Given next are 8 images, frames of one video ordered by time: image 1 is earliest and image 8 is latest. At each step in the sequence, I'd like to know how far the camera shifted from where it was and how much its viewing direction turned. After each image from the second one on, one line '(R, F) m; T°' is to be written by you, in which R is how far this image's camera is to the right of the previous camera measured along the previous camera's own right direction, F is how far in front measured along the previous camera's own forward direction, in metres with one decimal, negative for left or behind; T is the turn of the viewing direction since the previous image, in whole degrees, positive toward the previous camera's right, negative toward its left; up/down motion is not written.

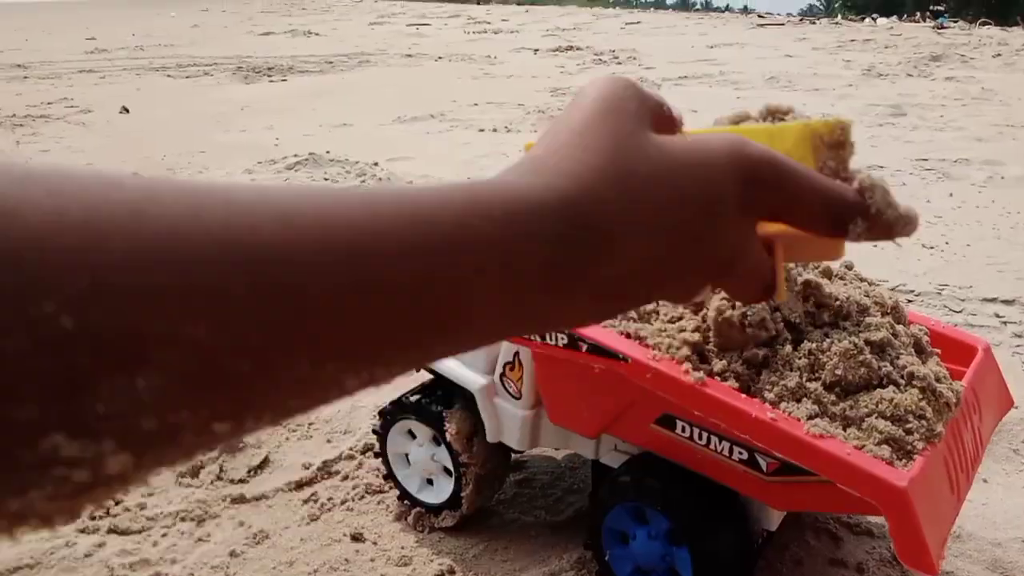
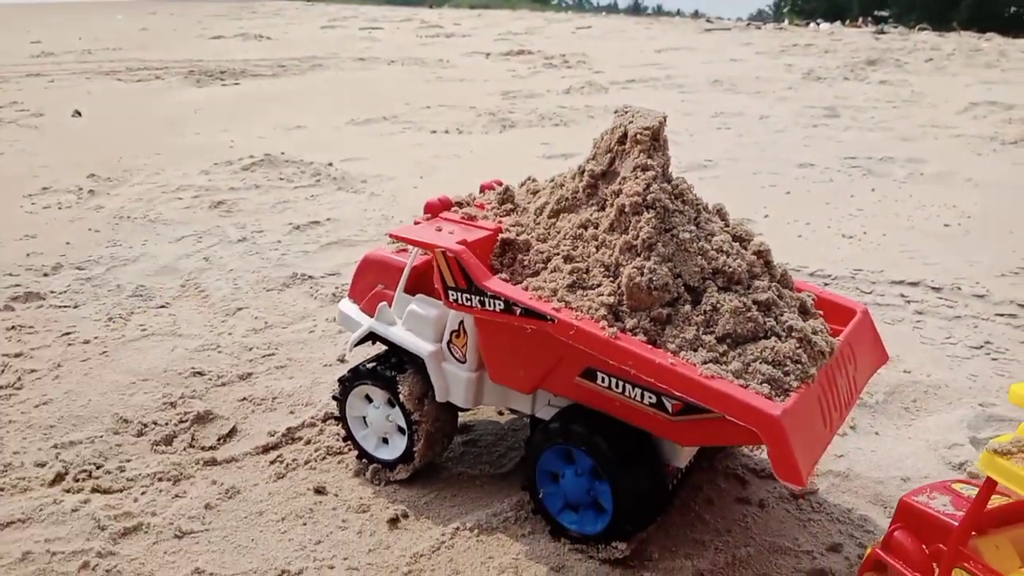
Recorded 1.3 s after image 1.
(0.0, -0.3) m; +3°
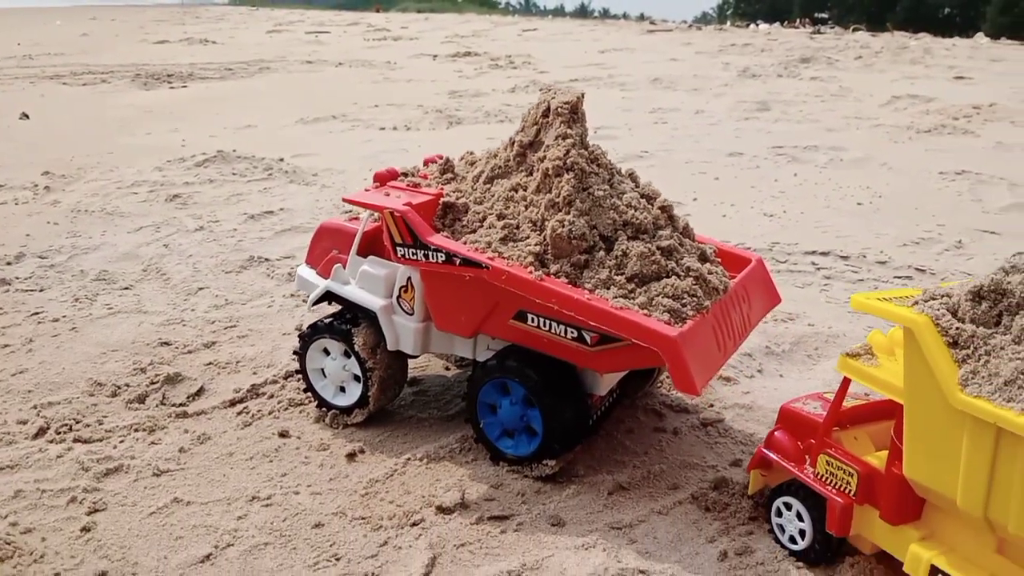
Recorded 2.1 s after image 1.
(0.0, -0.3) m; +3°
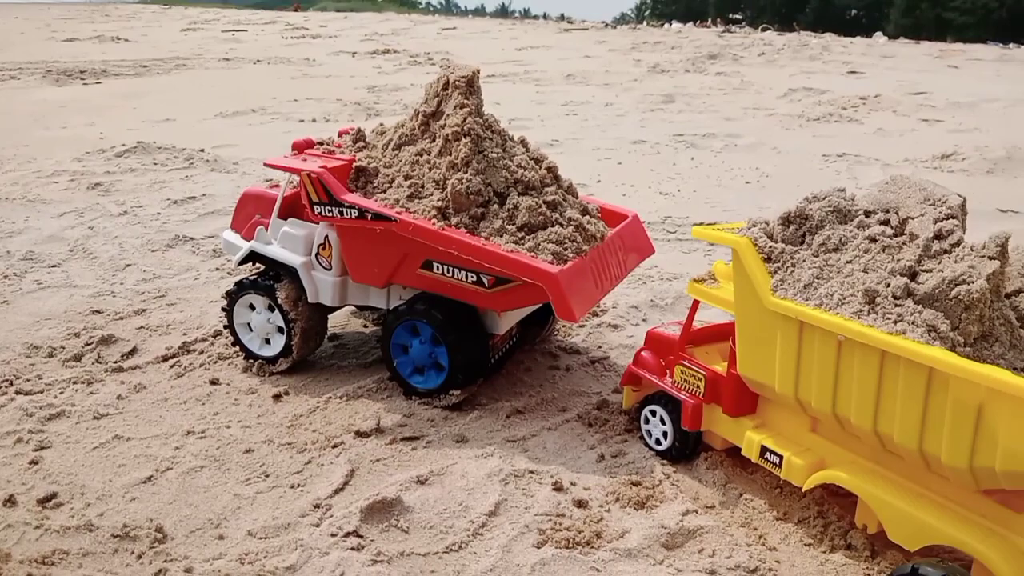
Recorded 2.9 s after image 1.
(+0.1, -0.3) m; +5°
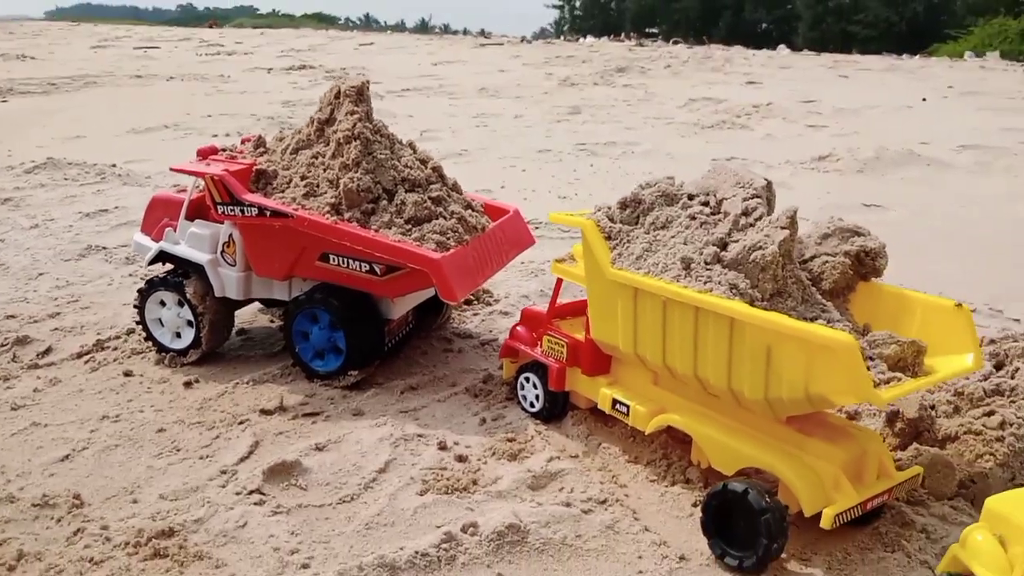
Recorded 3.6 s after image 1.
(+0.1, -0.3) m; +5°
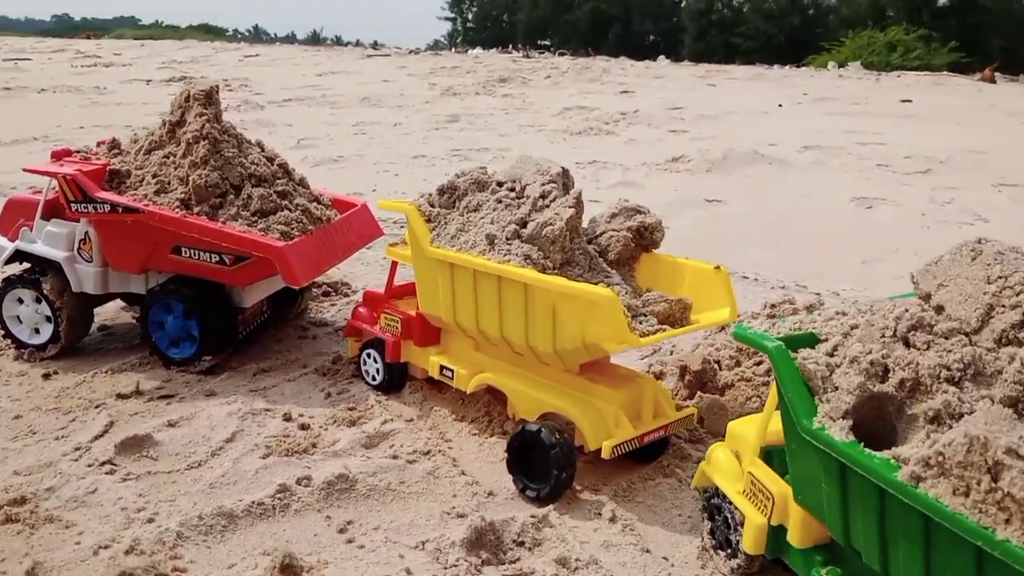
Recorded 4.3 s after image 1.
(+0.2, -0.3) m; +6°
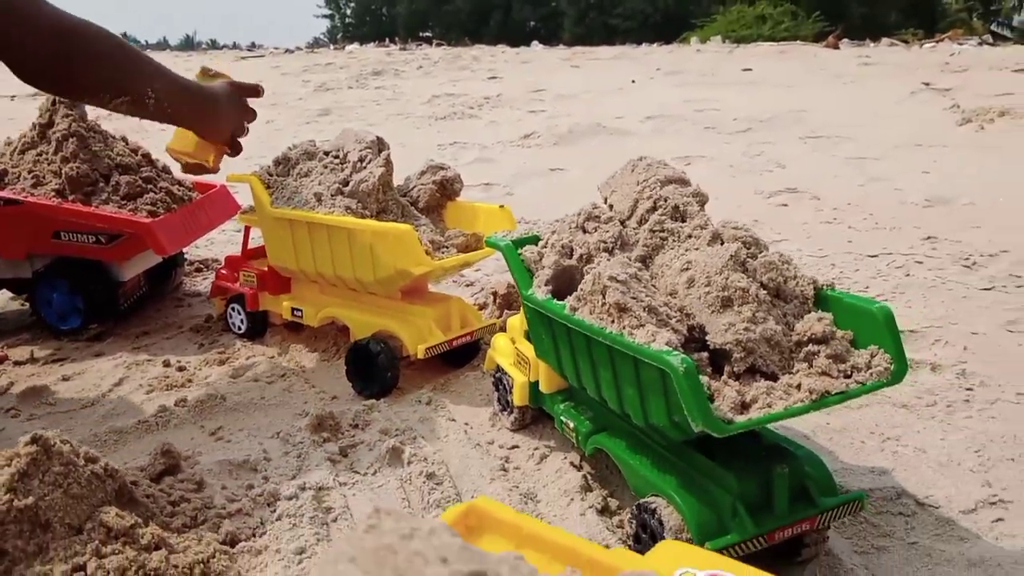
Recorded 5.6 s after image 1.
(+0.2, -0.6) m; +6°
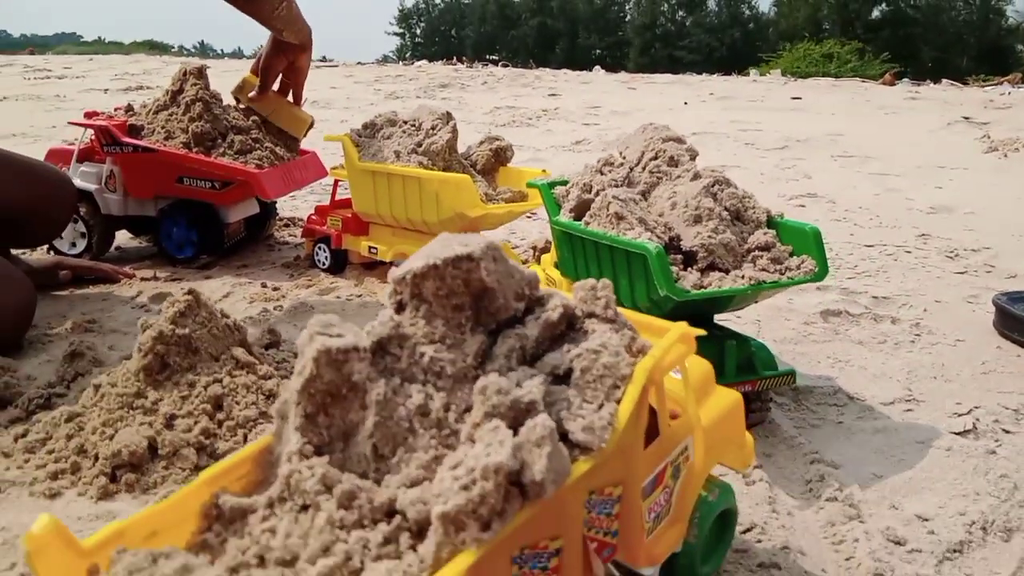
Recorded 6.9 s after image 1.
(+0.1, -0.7) m; -3°
